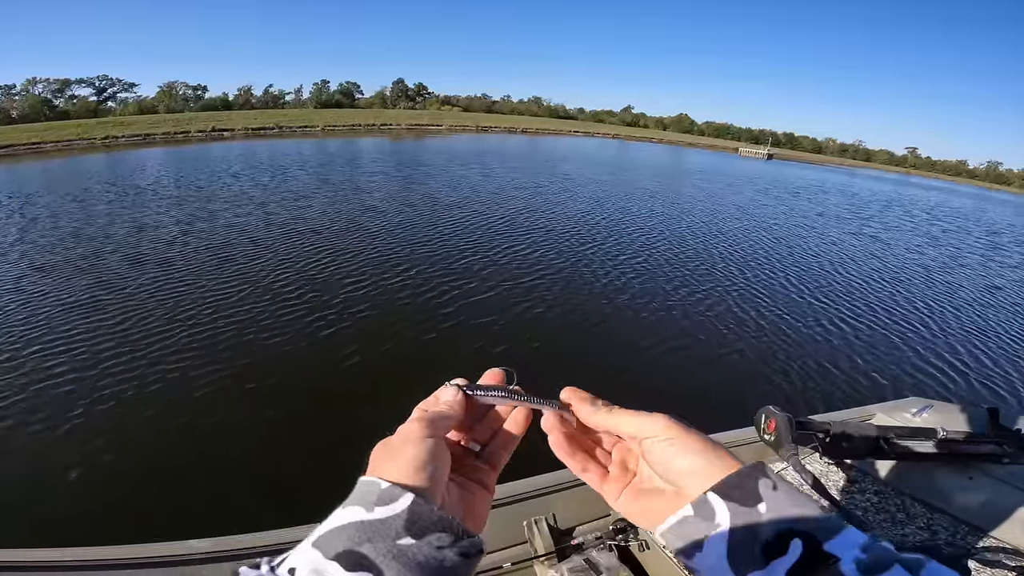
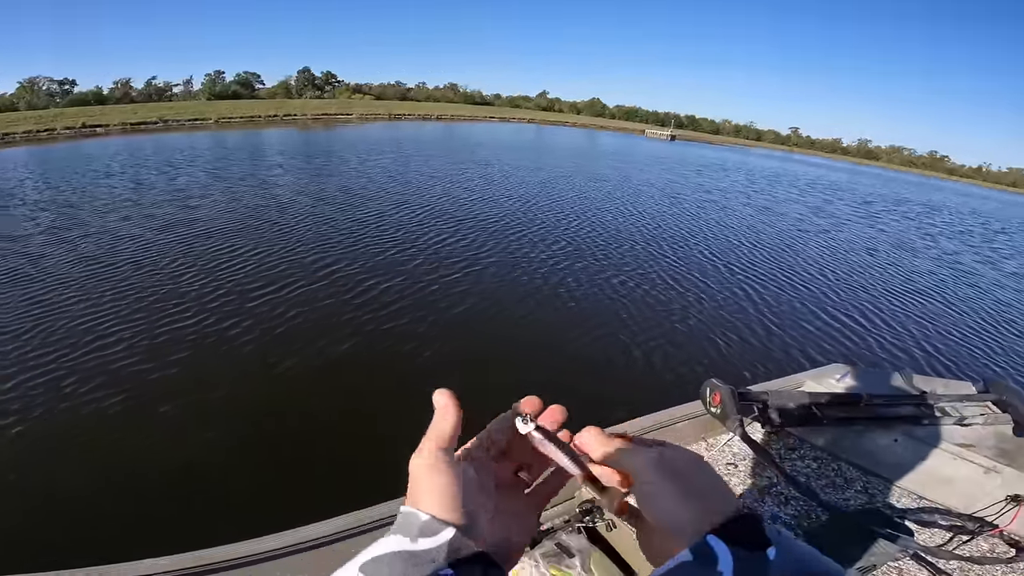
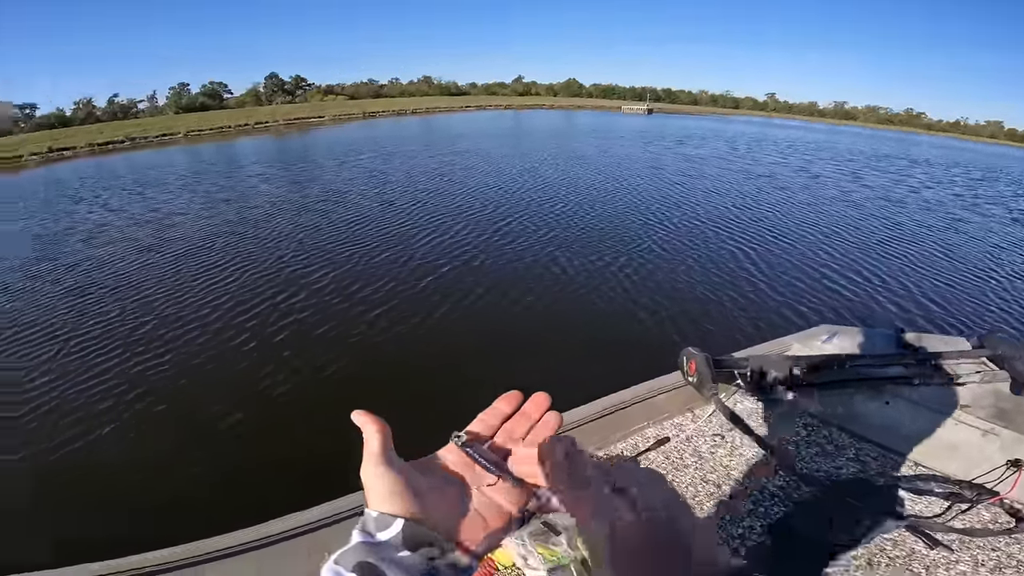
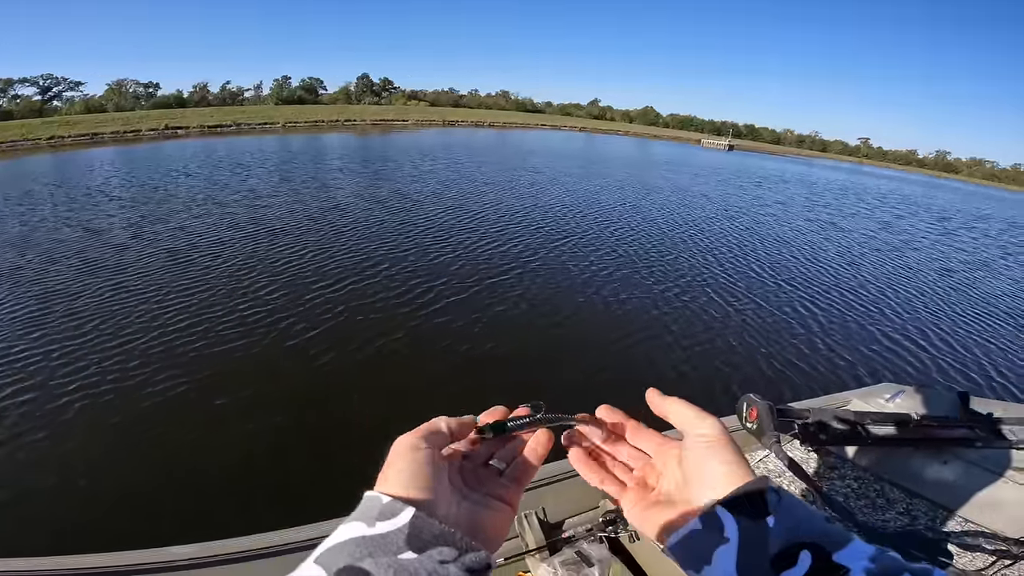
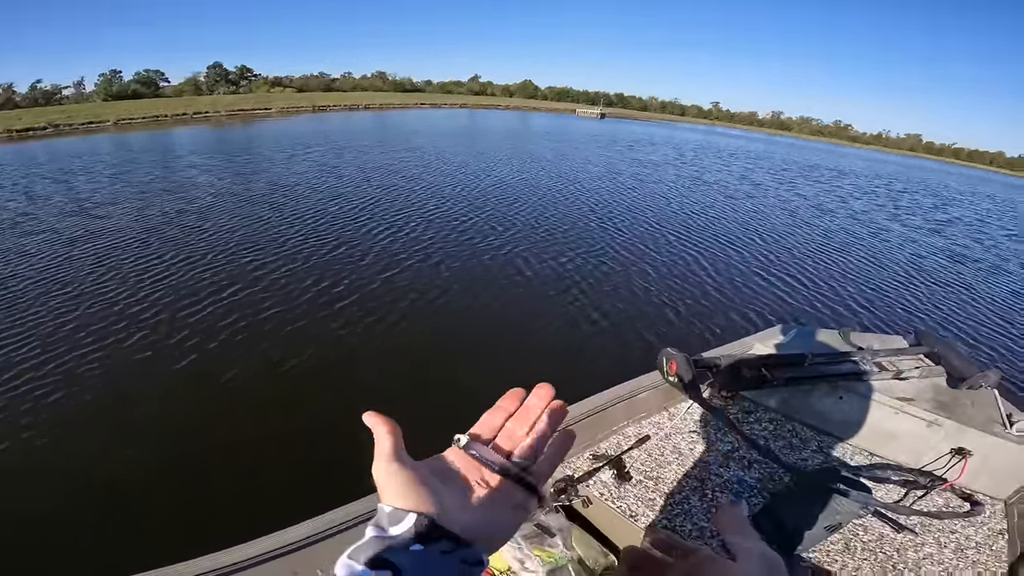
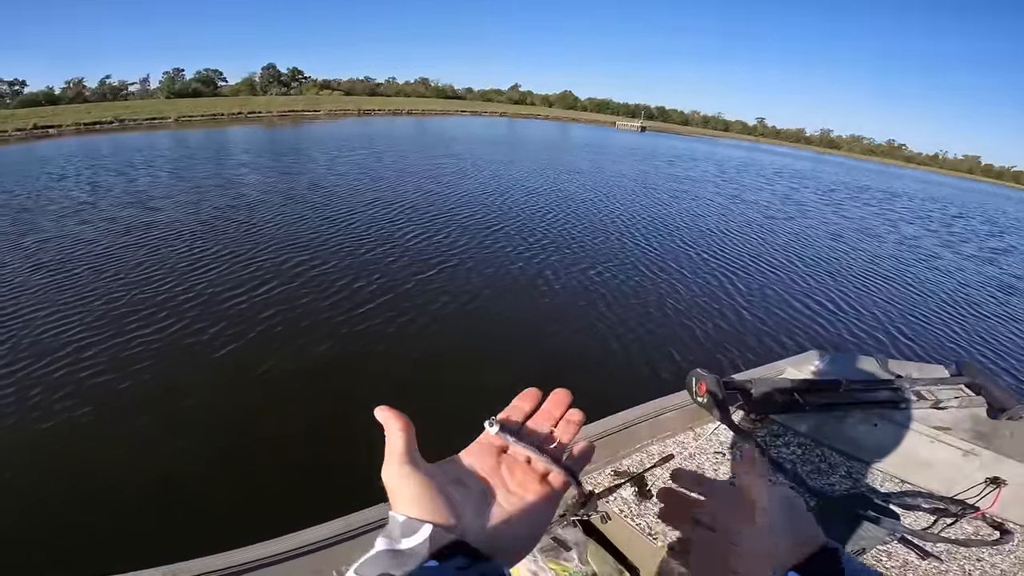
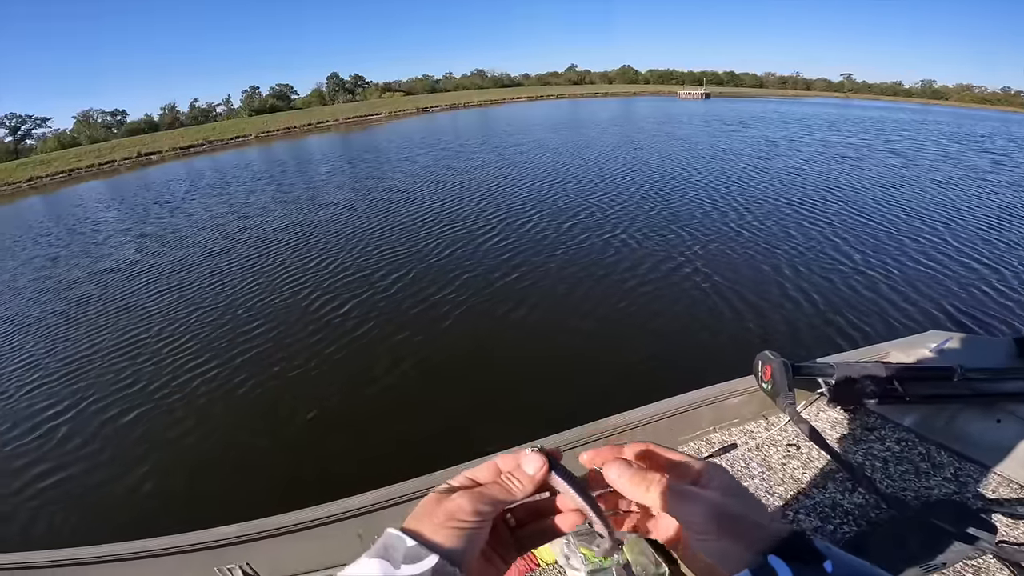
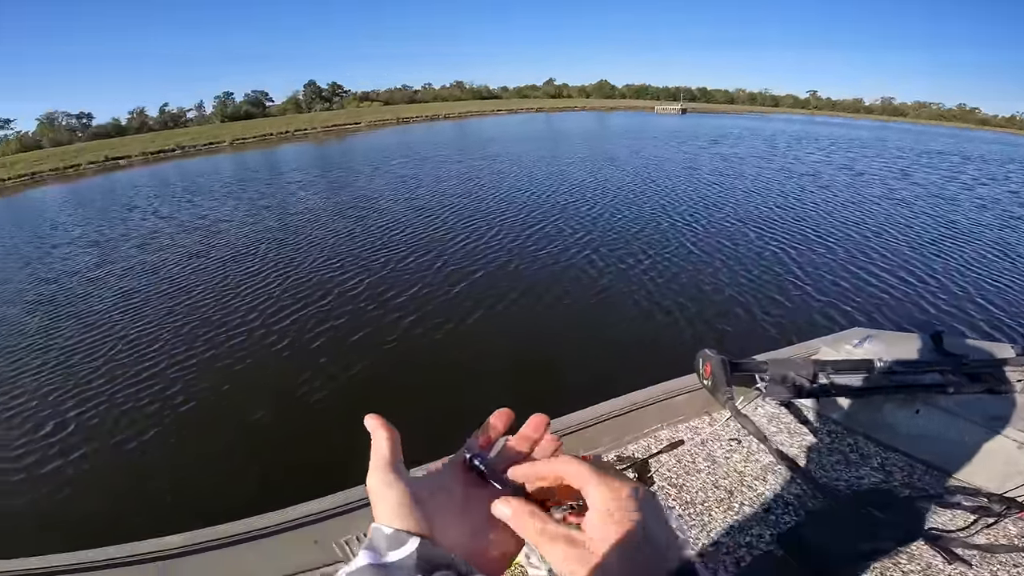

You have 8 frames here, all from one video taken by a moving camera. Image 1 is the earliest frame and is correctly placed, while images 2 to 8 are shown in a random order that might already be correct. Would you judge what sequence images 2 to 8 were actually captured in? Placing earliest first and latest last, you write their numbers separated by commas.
4, 2, 6, 5, 3, 8, 7
